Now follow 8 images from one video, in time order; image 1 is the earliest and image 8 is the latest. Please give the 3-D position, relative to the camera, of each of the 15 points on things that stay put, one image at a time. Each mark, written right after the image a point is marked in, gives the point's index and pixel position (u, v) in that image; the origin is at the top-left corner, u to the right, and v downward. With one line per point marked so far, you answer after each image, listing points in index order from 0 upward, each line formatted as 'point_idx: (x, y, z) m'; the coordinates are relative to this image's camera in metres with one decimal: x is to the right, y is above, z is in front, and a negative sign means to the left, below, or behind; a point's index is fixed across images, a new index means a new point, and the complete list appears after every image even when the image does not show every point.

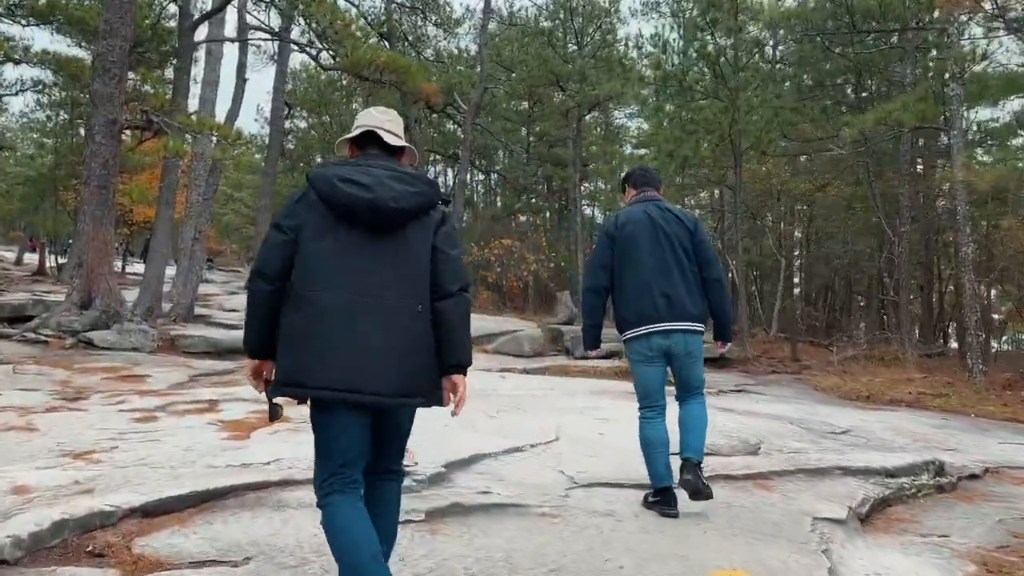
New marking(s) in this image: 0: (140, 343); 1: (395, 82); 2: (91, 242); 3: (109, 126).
0: (-4.6, -0.7, +10.6) m
1: (-1.9, +3.4, +14.0) m
2: (-5.2, +0.6, +10.6) m
3: (-5.0, +2.0, +10.5) m
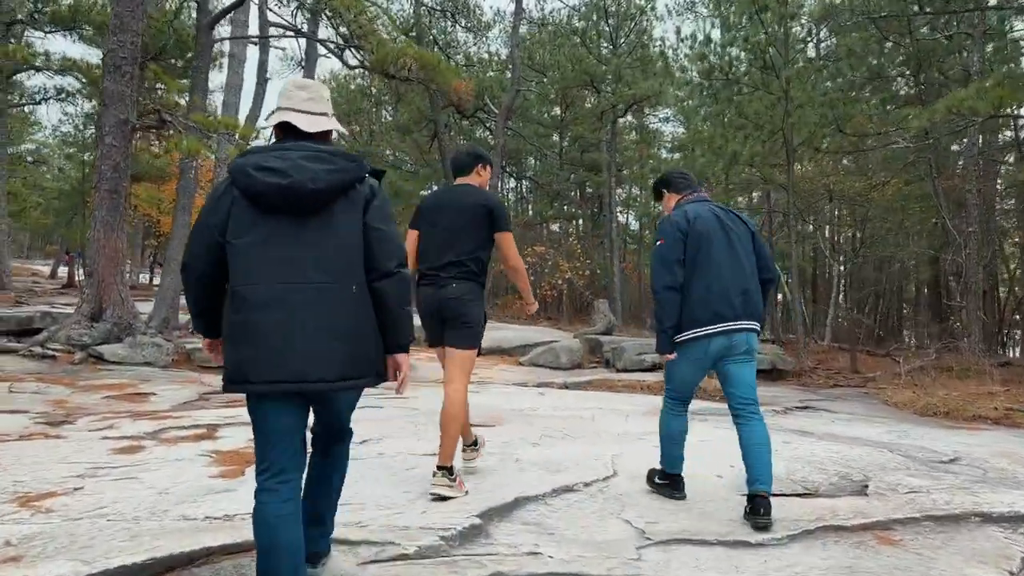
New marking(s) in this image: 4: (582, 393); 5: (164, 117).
0: (-4.2, -0.8, +10.0) m
1: (-1.3, +3.3, +13.3) m
2: (-4.7, +0.4, +9.9) m
3: (-4.5, +1.9, +9.9) m
4: (+0.7, -1.1, +8.8) m
5: (-4.1, +2.1, +10.2) m
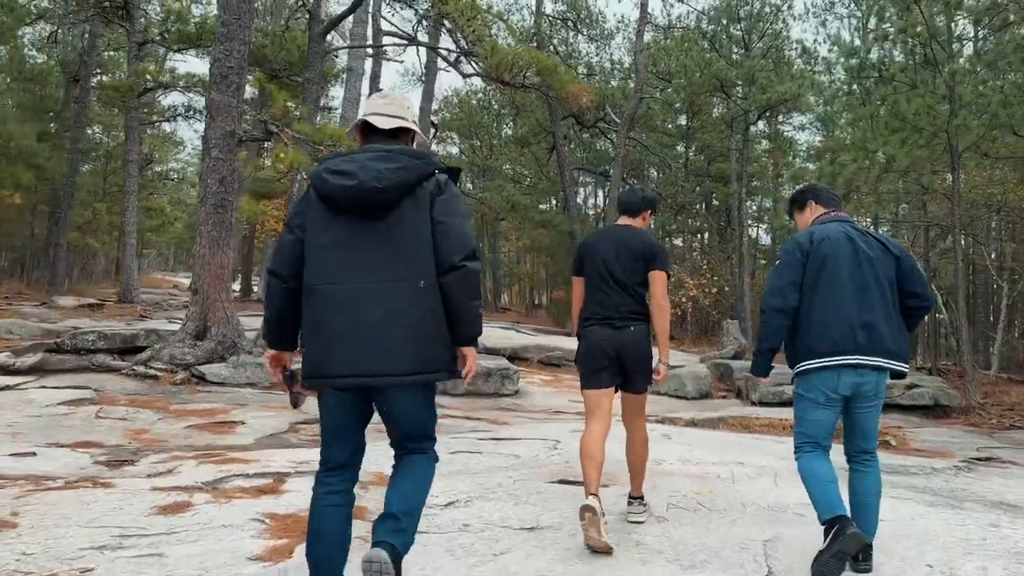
0: (-2.9, -1.0, +9.5) m
1: (+0.4, +3.0, +12.5) m
2: (-3.4, +0.3, +9.6) m
3: (-3.2, +1.7, +9.6) m
4: (+1.8, -1.3, +7.7) m
5: (-2.8, +1.8, +9.8) m
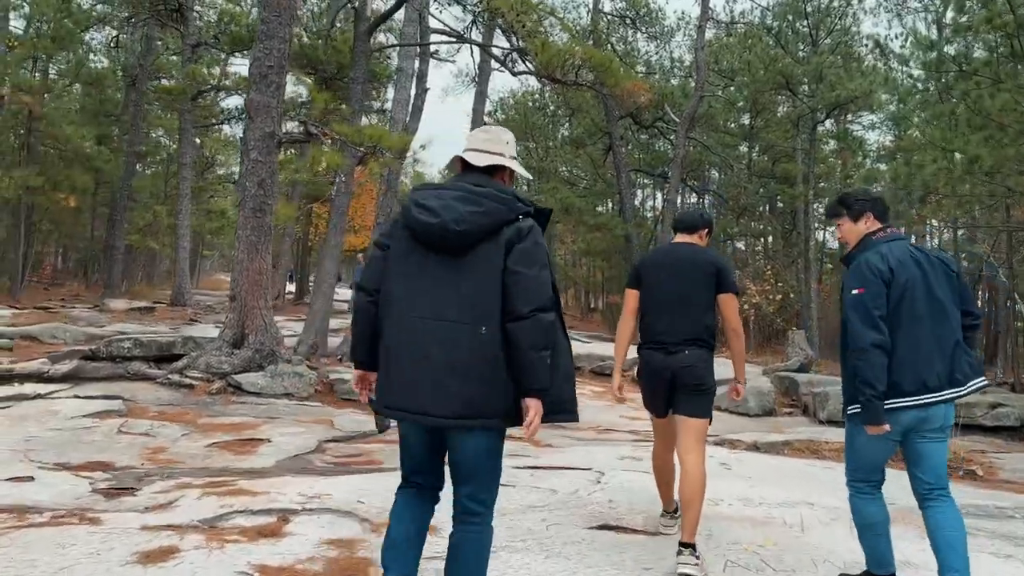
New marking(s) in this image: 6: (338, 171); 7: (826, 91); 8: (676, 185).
0: (-2.3, -1.1, +9.2) m
1: (+1.2, +2.9, +11.9) m
2: (-2.9, +0.2, +9.3) m
3: (-2.7, +1.6, +9.3) m
4: (+2.2, -1.4, +7.0) m
5: (-2.2, +1.8, +9.4) m
6: (-1.8, +1.2, +9.0) m
7: (+7.0, +4.4, +19.0) m
8: (+3.8, +2.4, +19.9) m
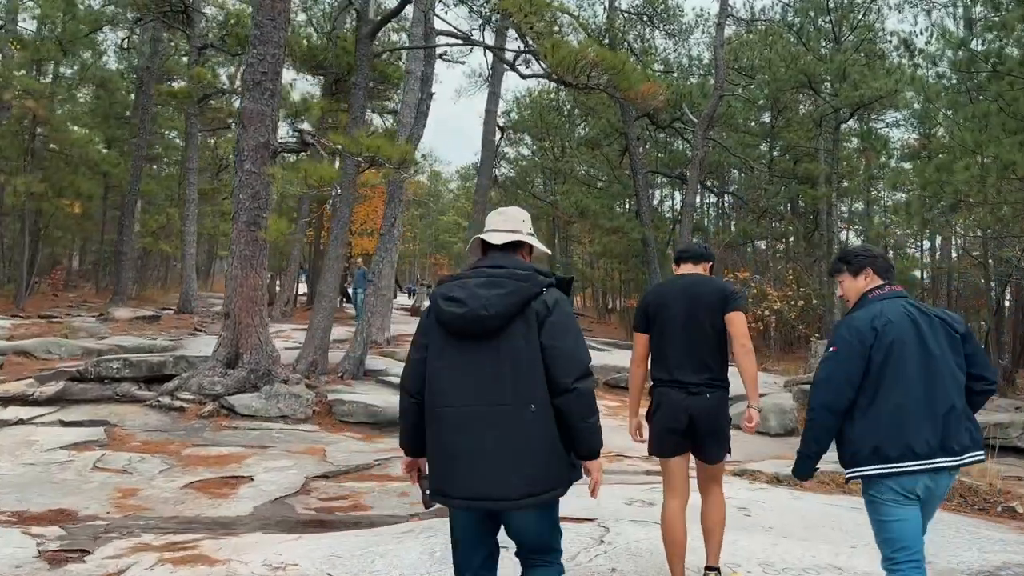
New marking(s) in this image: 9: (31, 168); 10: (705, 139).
0: (-2.3, -1.3, +8.8) m
1: (+1.3, +2.7, +11.4) m
2: (-2.8, 0.0, +8.9) m
3: (-2.6, +1.4, +8.8) m
4: (+2.2, -1.6, +6.5) m
5: (-2.2, +1.6, +9.0) m
6: (-1.8, +1.1, +8.6) m
7: (+7.2, +4.2, +18.4) m
8: (+4.1, +2.3, +19.3) m
9: (-11.1, +2.8, +19.7) m
10: (+4.4, +3.4, +19.8) m
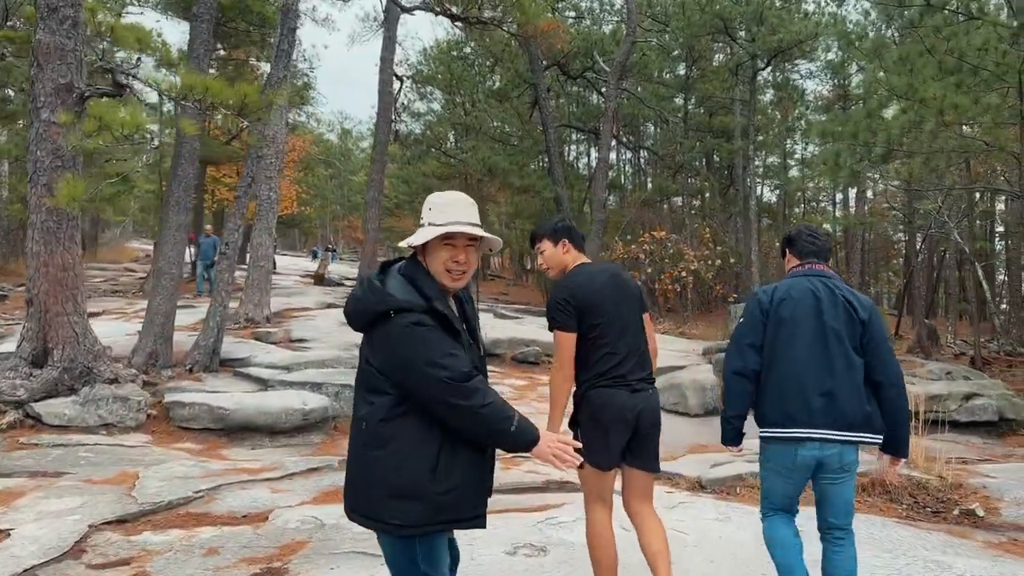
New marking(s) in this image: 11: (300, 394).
0: (-3.3, -1.1, +7.1) m
1: (-0.1, +3.1, +9.9) m
2: (-3.9, +0.2, +7.2) m
3: (-3.7, +1.6, +7.1) m
4: (+1.3, -1.4, +5.3) m
5: (-3.3, +1.8, +7.2) m
6: (-2.9, +1.2, +6.9) m
7: (+5.2, +5.1, +17.3) m
8: (+2.0, +3.1, +18.1) m
9: (-13.2, +3.2, +17.0) m
10: (+2.3, +4.3, +18.5) m
11: (-1.8, -0.9, +7.3) m
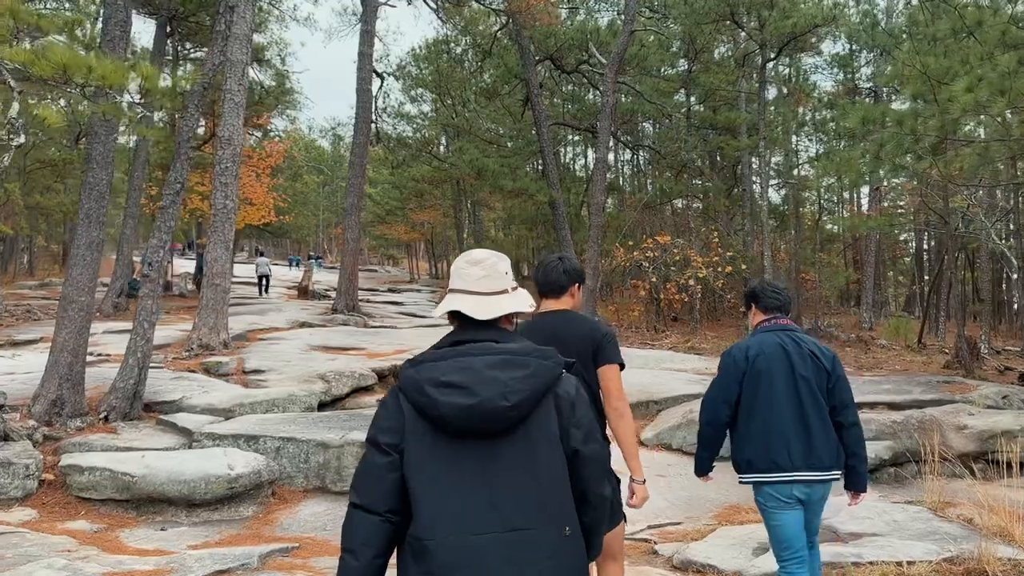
0: (-3.4, -1.3, +5.7) m
1: (-0.3, +2.9, +8.5) m
2: (-4.0, -0.1, +5.7) m
3: (-3.9, +1.4, +5.6) m
4: (+1.2, -1.6, +3.8) m
5: (-3.5, +1.5, +5.8) m
6: (-3.0, +1.0, +5.4) m
7: (+4.9, +4.9, +15.8) m
8: (+1.8, +2.9, +16.6) m
9: (-13.3, +2.8, +15.5) m
10: (+2.1, +4.1, +17.0) m
11: (-2.0, -1.1, +5.8) m
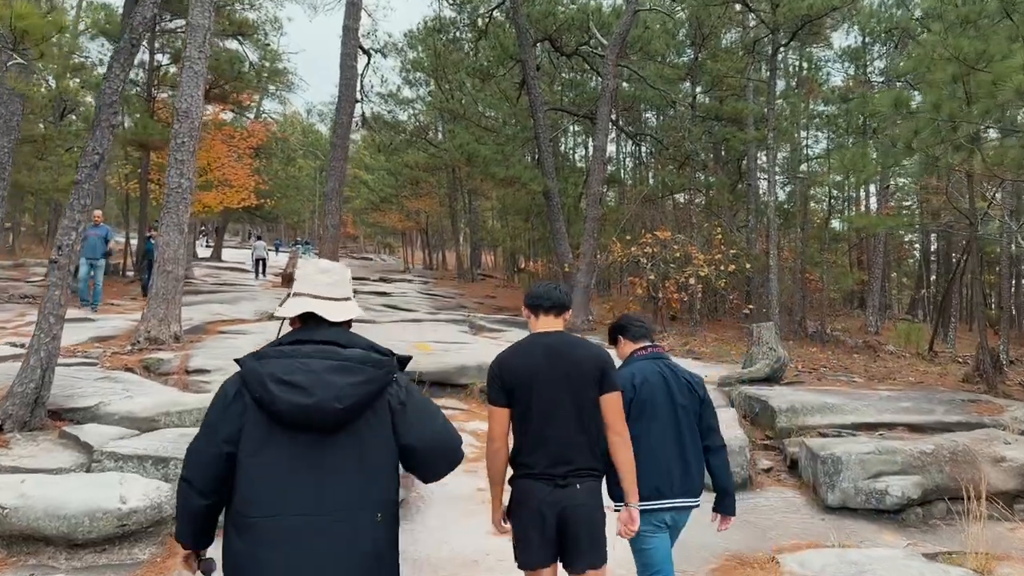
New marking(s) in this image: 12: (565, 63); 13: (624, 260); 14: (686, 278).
0: (-3.7, -1.2, +4.6) m
1: (-0.4, +2.9, +7.4) m
2: (-4.3, 0.0, +4.7) m
3: (-4.0, +1.4, +4.5) m
4: (+1.0, -1.6, +2.8) m
5: (-3.6, +1.6, +4.7) m
6: (-3.2, +1.1, +4.4) m
7: (+4.9, +4.9, +14.8) m
8: (+1.7, +3.0, +15.6) m
9: (-13.5, +3.2, +14.4) m
10: (+1.9, +4.1, +15.9) m
11: (-2.2, -1.1, +4.8) m
12: (+1.3, +5.2, +20.0) m
13: (+2.4, +0.6, +18.0) m
14: (+3.5, +0.2, +17.3) m
